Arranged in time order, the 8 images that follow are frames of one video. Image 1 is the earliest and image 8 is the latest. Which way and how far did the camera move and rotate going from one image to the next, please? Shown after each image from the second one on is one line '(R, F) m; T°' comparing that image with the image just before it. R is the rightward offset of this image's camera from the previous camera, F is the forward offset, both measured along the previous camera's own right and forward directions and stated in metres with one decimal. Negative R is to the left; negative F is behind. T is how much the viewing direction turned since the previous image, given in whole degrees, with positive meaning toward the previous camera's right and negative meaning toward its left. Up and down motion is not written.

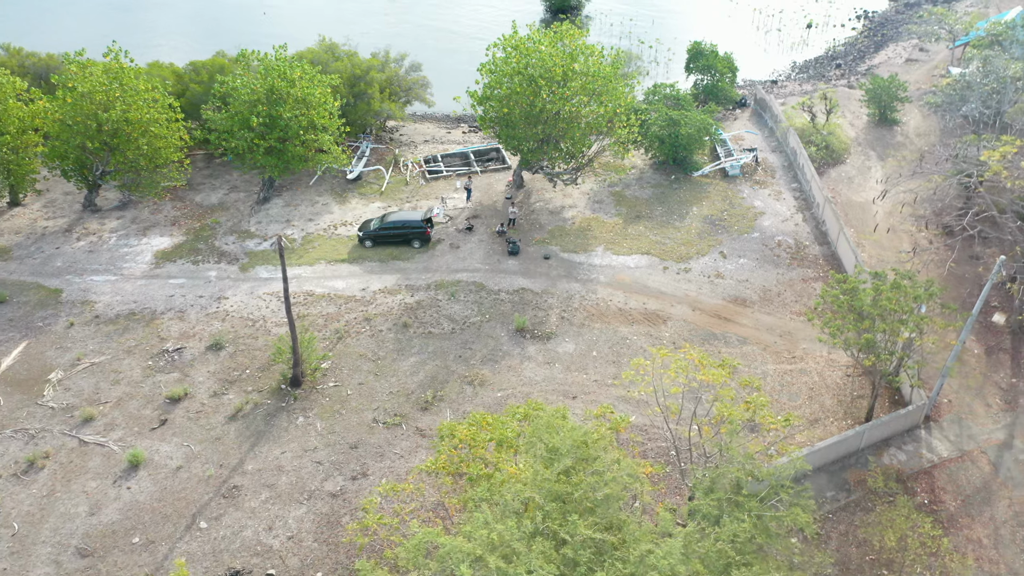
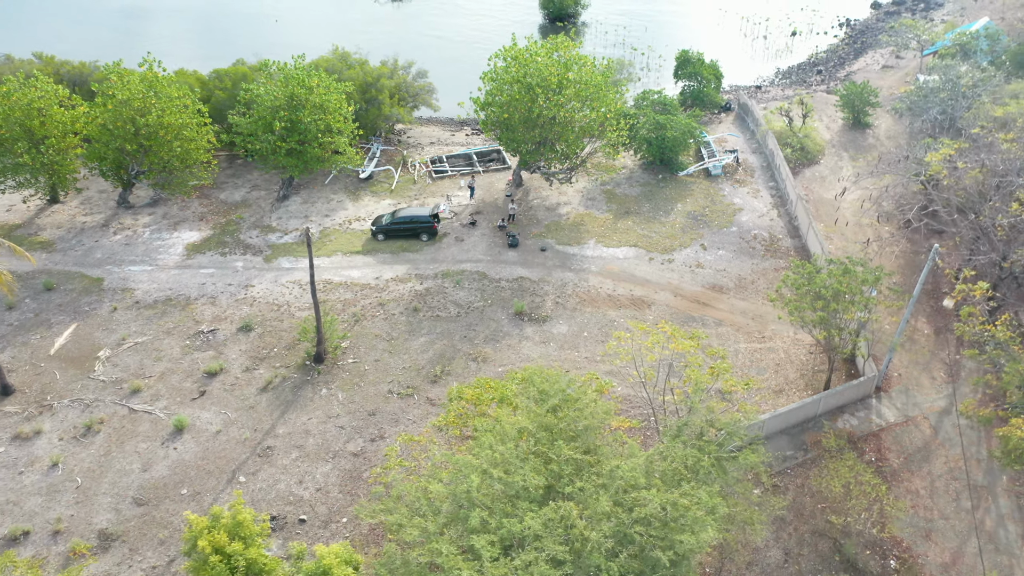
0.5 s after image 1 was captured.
(0.0, -2.8) m; 0°
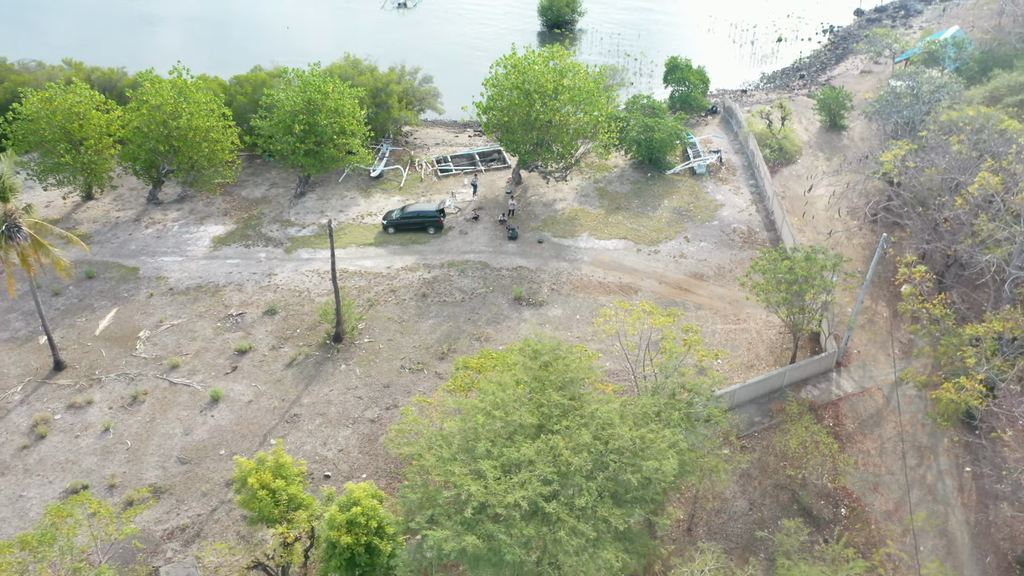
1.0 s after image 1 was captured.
(0.0, -2.9) m; 0°
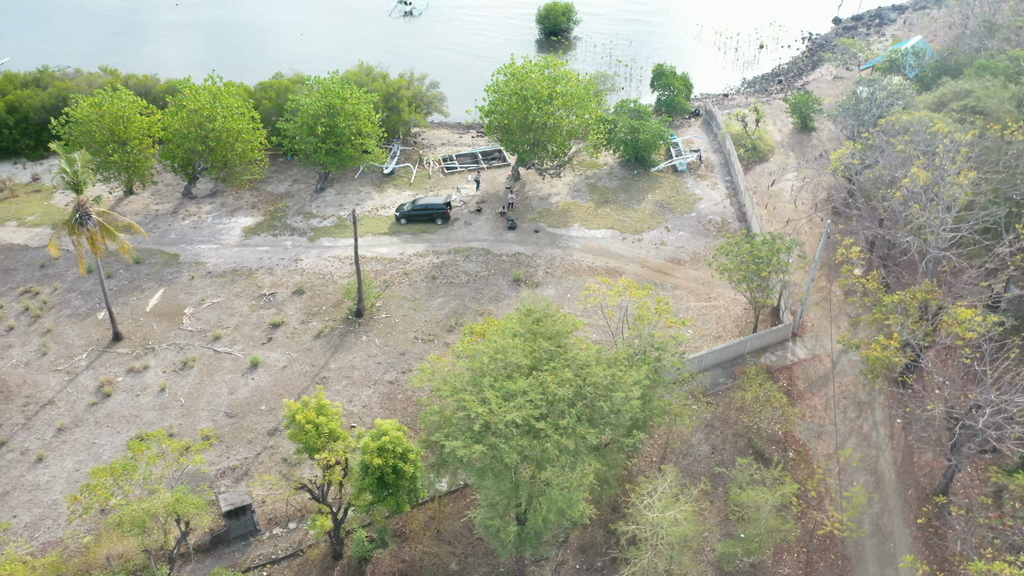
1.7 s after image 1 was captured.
(+0.1, -4.2) m; 0°
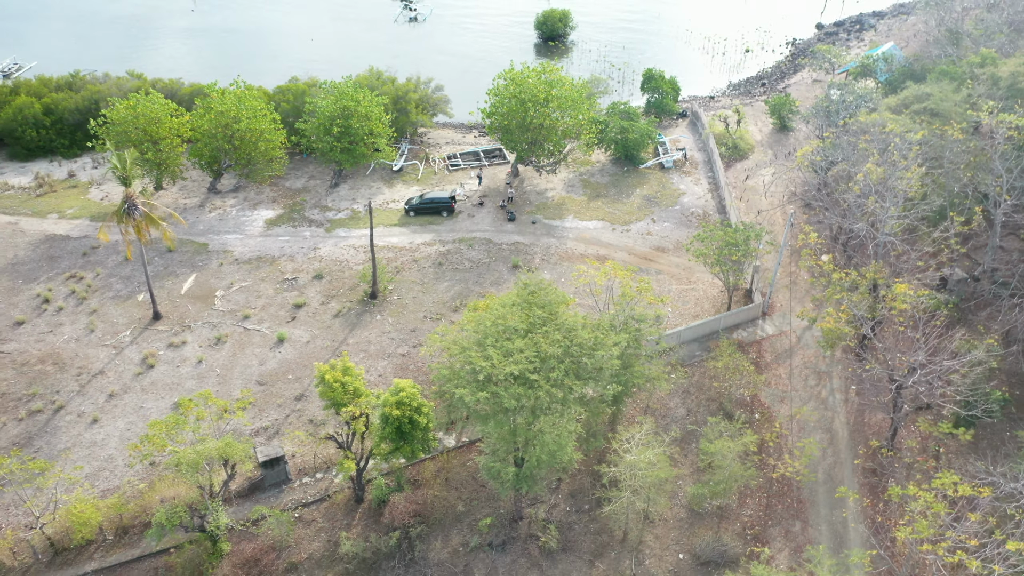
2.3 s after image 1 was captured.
(+0.1, -3.6) m; 0°
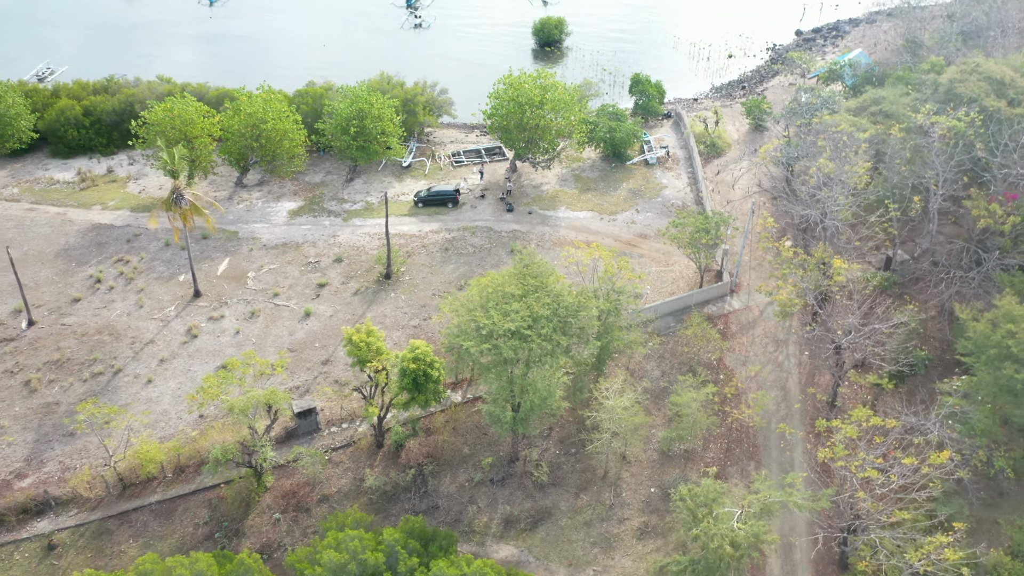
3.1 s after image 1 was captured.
(+0.1, -4.8) m; 0°
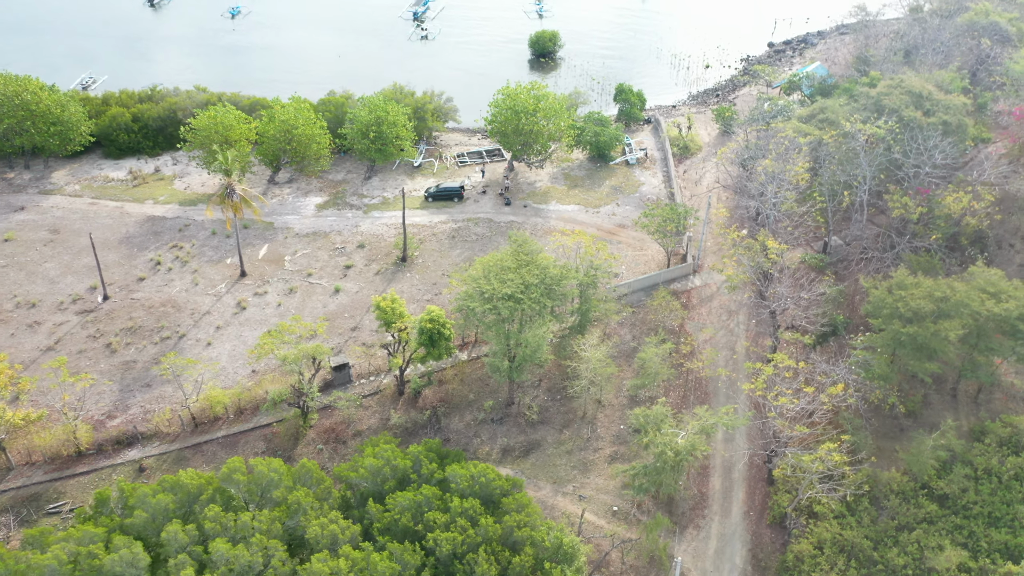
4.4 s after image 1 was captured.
(+0.2, -7.4) m; 0°
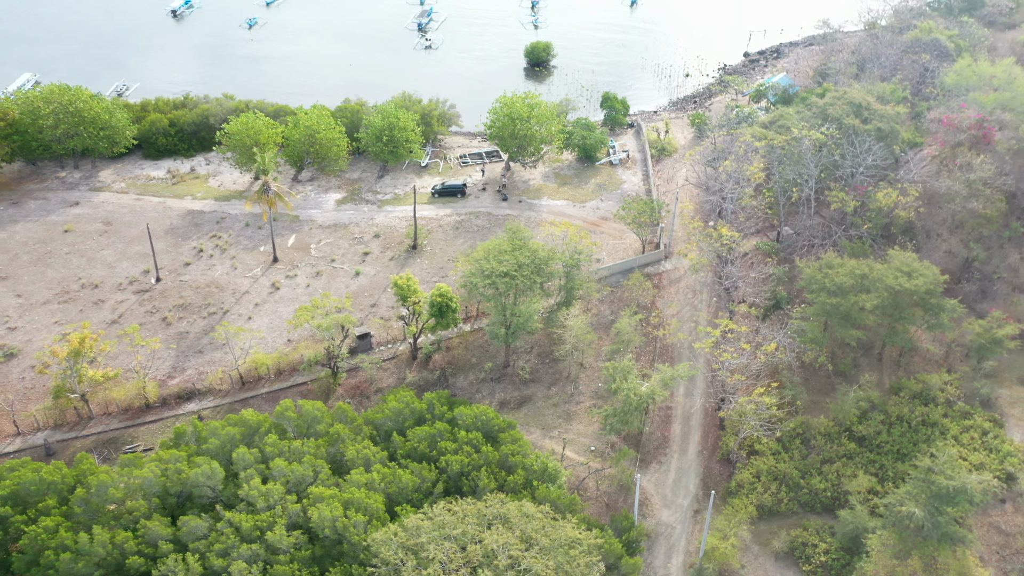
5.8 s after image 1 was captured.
(+0.2, -7.4) m; 0°
